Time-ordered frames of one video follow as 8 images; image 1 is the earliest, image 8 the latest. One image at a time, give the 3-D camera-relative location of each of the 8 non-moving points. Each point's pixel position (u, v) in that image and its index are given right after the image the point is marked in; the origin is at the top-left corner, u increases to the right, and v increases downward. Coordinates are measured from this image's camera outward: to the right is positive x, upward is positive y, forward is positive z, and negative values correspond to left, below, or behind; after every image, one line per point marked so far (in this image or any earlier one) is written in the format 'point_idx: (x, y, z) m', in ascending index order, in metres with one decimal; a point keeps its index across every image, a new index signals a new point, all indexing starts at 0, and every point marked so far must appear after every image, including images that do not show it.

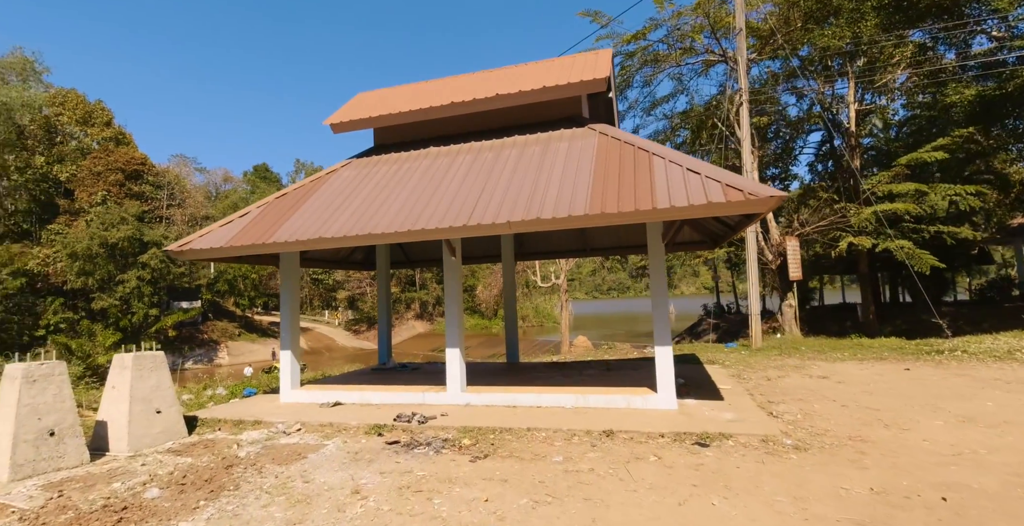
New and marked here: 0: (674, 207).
0: (+1.7, +0.6, +5.4) m
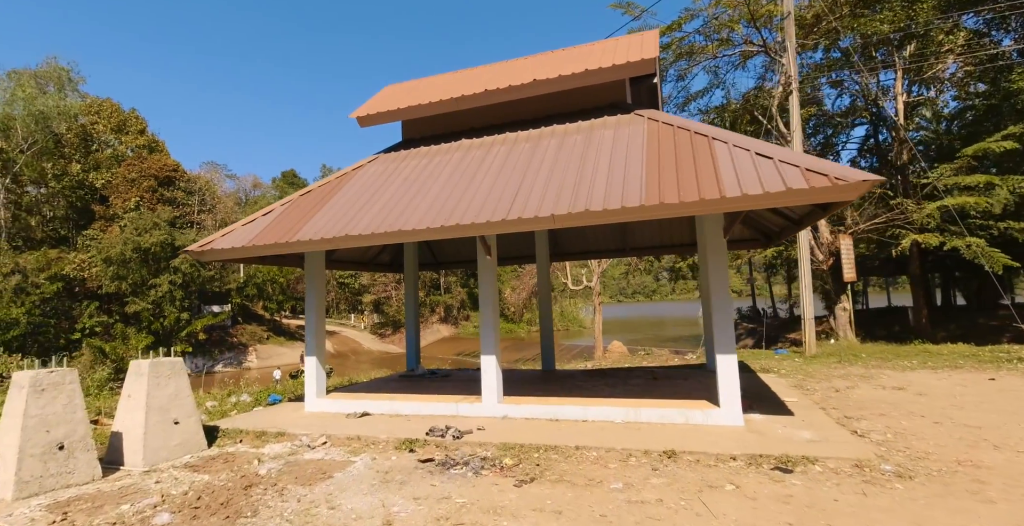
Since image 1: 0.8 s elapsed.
0: (+2.2, +0.6, +4.7) m
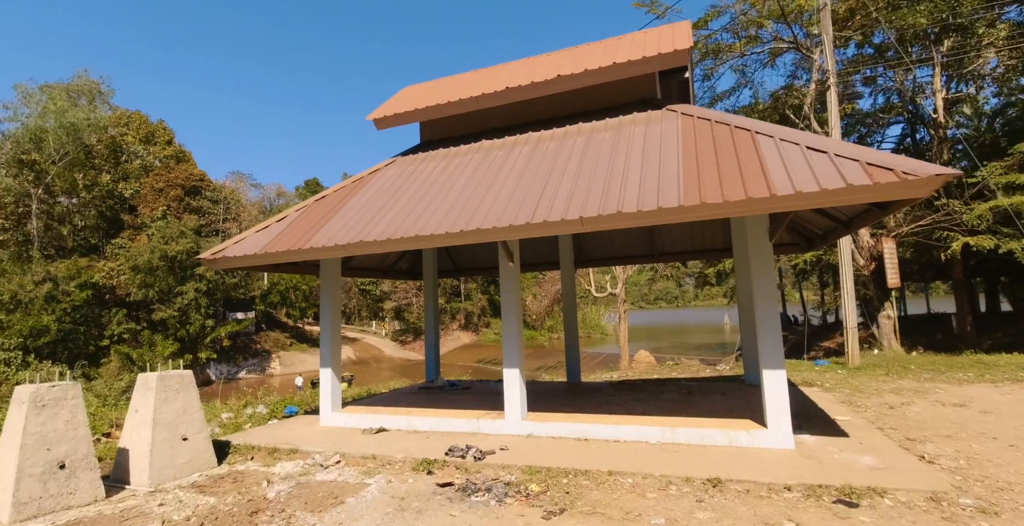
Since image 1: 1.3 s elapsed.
0: (+2.4, +0.6, +4.2) m
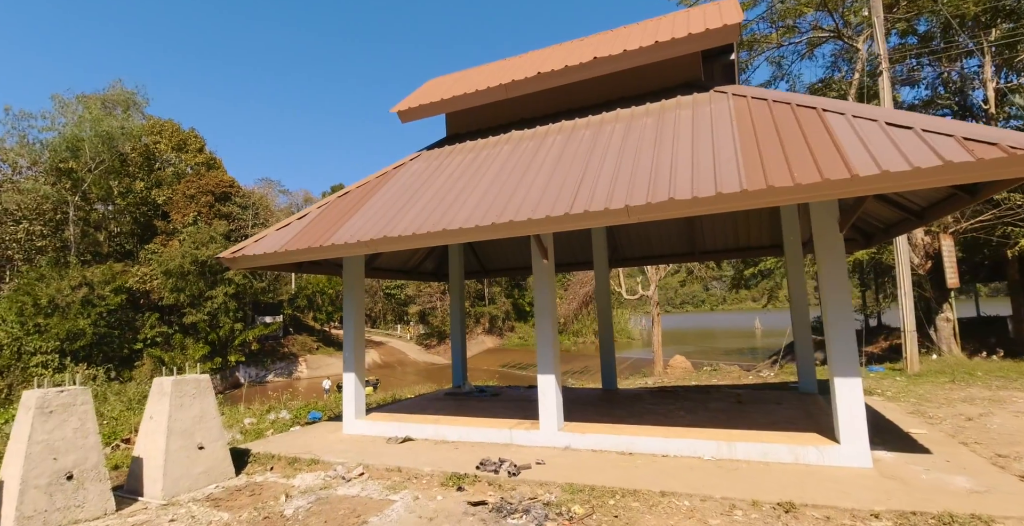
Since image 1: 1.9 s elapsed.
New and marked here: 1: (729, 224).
0: (+2.7, +0.6, +3.7) m
1: (+3.5, +0.7, +8.3) m
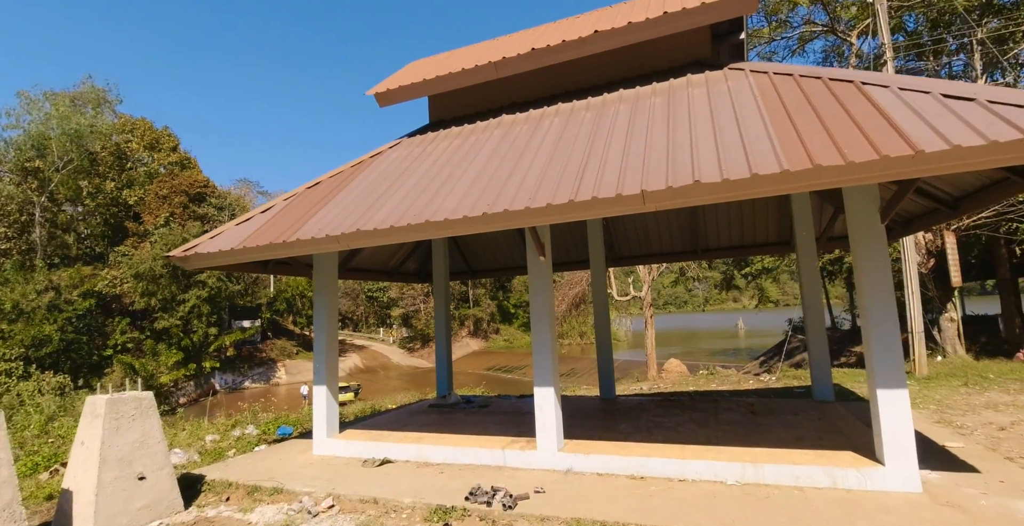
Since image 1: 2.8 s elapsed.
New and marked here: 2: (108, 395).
0: (+2.6, +0.7, +3.1) m
1: (+3.3, +0.7, +7.7) m
2: (-3.7, -1.2, +4.6) m
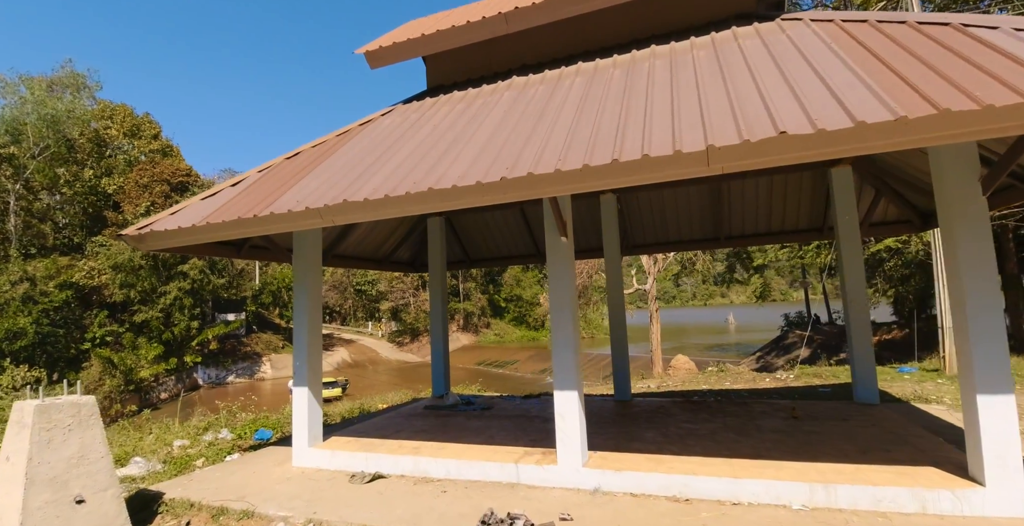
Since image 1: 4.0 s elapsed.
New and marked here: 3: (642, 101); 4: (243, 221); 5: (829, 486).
0: (+2.8, +0.8, +2.3) m
1: (+3.4, +0.9, +7.0) m
2: (-3.5, -1.0, +3.8) m
3: (+1.0, +1.2, +3.9) m
4: (-2.2, +0.3, +4.2) m
5: (+2.2, -1.5, +3.5) m
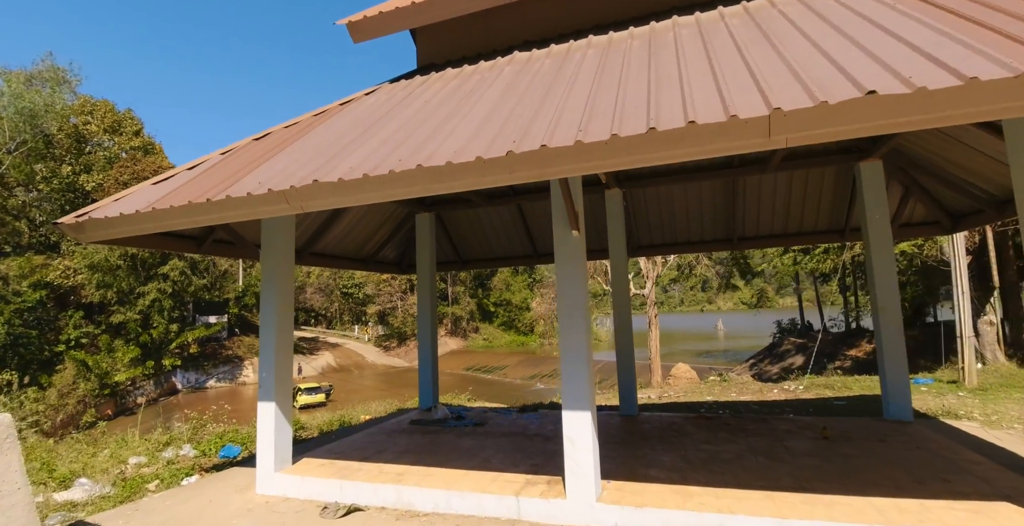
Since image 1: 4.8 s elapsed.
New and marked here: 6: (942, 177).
0: (+2.9, +0.8, +1.8) m
1: (+3.4, +0.8, +6.5) m
2: (-3.5, -0.9, +3.1) m
3: (+1.0, +1.2, +3.3) m
4: (-2.2, +0.4, +3.5) m
5: (+2.2, -1.5, +2.9) m
6: (+4.7, +0.9, +5.6) m
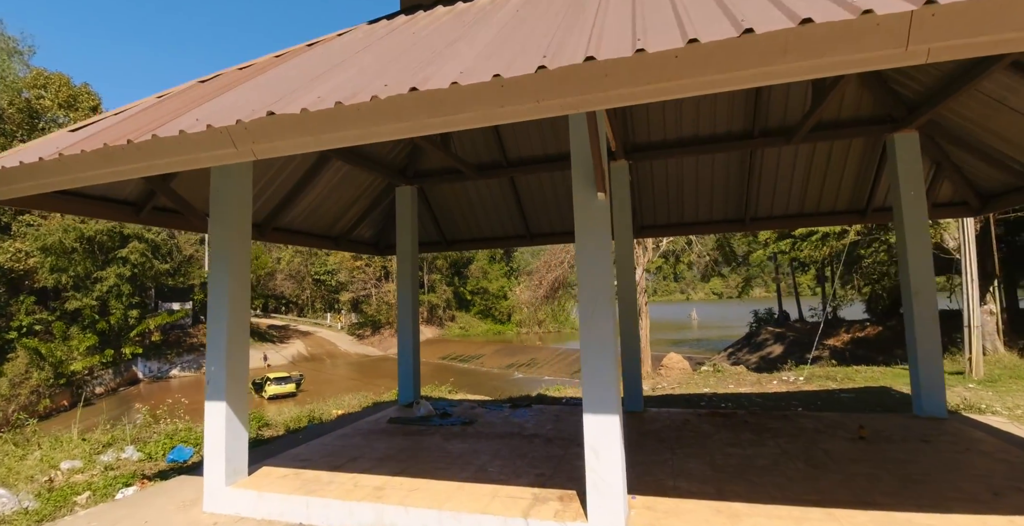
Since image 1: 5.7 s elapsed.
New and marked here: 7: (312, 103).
0: (+3.0, +0.9, +1.2) m
1: (+3.3, +1.0, +5.9) m
2: (-3.4, -0.7, +2.2) m
3: (+1.1, +1.4, +2.6) m
4: (-2.1, +0.6, +2.7) m
5: (+2.3, -1.4, +2.4) m
6: (+4.7, +1.1, +5.1) m
7: (-1.0, +0.7, +2.4) m
